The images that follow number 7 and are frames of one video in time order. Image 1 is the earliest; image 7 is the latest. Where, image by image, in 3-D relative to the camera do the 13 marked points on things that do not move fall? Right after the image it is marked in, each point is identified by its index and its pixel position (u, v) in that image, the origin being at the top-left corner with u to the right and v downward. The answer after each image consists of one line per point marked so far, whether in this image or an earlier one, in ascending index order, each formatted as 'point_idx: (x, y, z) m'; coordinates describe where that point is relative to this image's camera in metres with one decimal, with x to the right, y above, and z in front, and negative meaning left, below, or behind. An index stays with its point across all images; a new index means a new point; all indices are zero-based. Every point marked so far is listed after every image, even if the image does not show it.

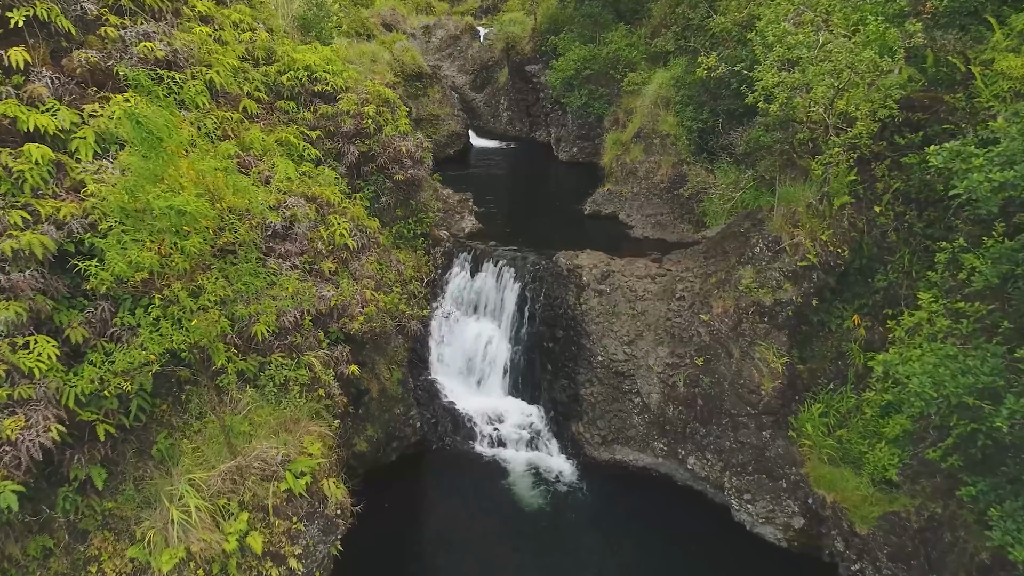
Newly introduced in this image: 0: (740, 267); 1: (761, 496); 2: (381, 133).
0: (+3.6, +0.3, +8.6) m
1: (+3.7, -3.1, +7.9) m
2: (-2.1, +2.4, +8.3) m
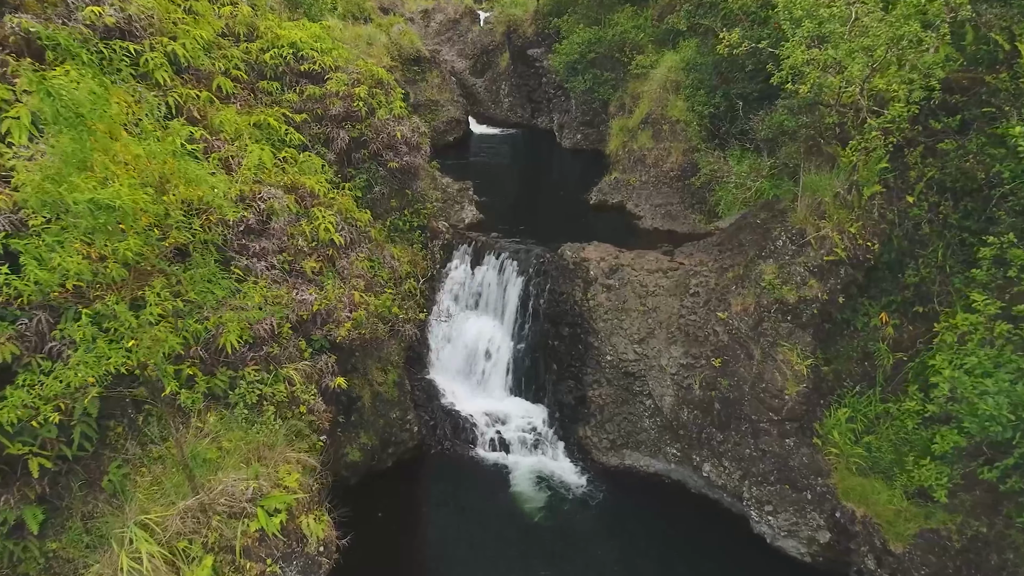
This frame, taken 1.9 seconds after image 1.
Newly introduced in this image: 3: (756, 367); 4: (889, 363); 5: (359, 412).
0: (+3.7, +0.4, +8.0) m
1: (+3.7, -3.0, +7.4) m
2: (-2.0, +2.4, +7.6) m
3: (+3.5, -1.1, +7.6) m
4: (+4.9, -1.0, +7.1) m
5: (-2.2, -1.8, +7.7) m
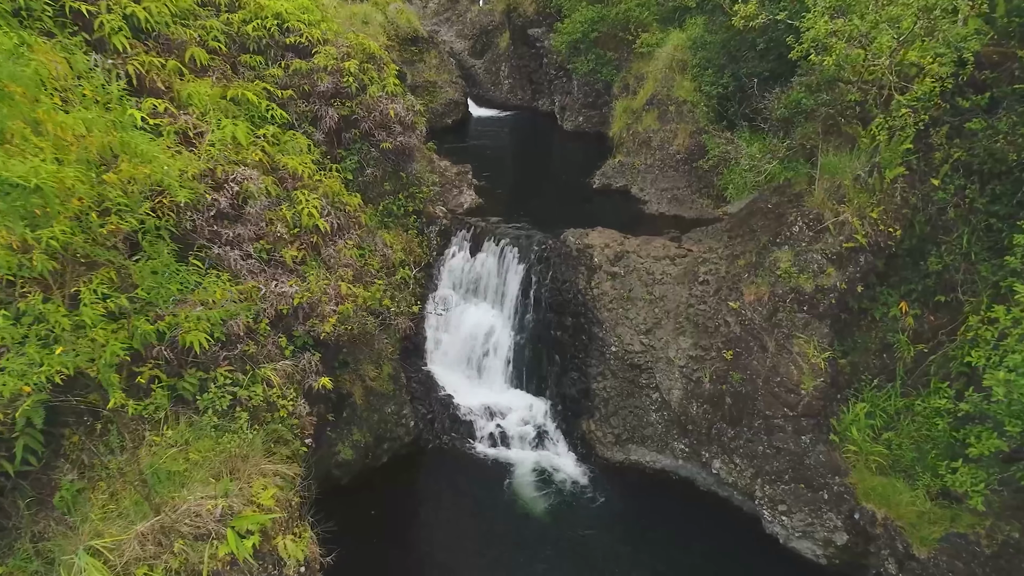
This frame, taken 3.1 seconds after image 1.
0: (+3.7, +0.6, +7.6) m
1: (+3.8, -2.9, +7.0) m
2: (-2.0, +2.6, +7.2) m
3: (+3.5, -1.0, +7.2) m
4: (+4.9, -0.8, +6.7) m
5: (-2.2, -1.7, +7.4) m
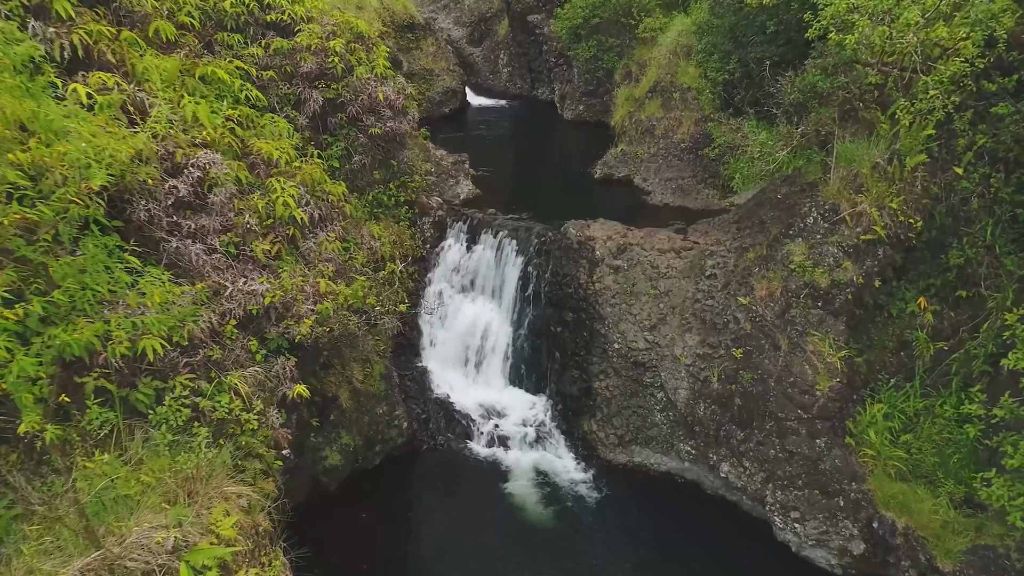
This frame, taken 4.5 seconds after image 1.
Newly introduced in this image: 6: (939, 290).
0: (+3.7, +0.6, +7.2) m
1: (+3.7, -2.8, +6.7) m
2: (-2.0, +2.7, +6.7) m
3: (+3.4, -0.9, +6.8) m
4: (+4.9, -0.8, +6.3) m
5: (-2.3, -1.6, +7.0) m
6: (+5.0, 0.0, +6.3) m
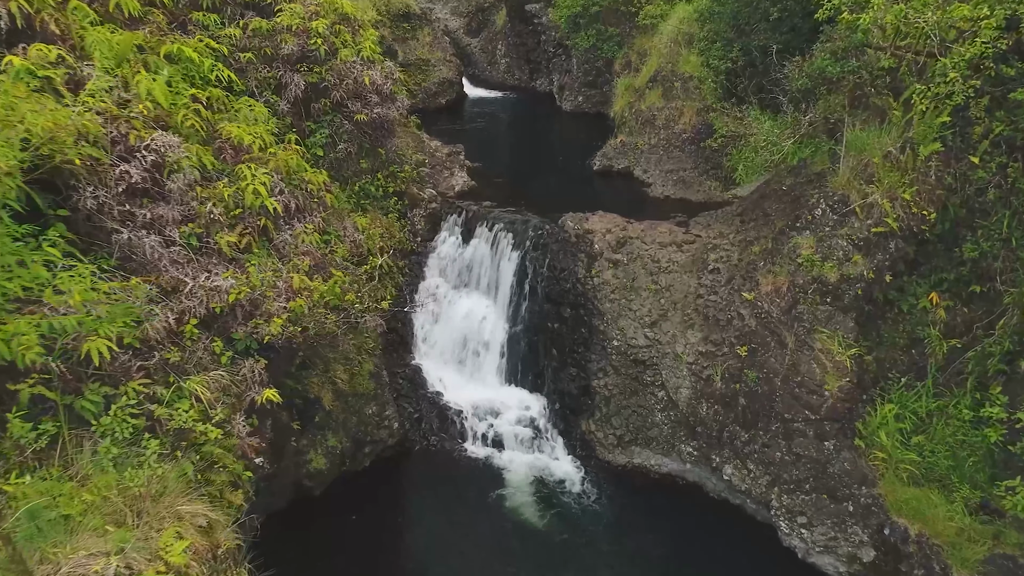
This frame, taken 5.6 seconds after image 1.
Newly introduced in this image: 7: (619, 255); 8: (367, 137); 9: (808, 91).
0: (+3.6, +0.7, +6.9) m
1: (+3.7, -2.8, +6.4) m
2: (-2.1, +2.7, +6.4) m
3: (+3.4, -0.9, +6.5) m
4: (+4.8, -0.7, +6.0) m
5: (-2.3, -1.5, +6.7) m
6: (+5.0, 0.0, +6.0) m
7: (+1.6, +0.5, +8.0) m
8: (-1.8, +1.9, +6.8) m
9: (+4.4, +2.9, +7.9) m
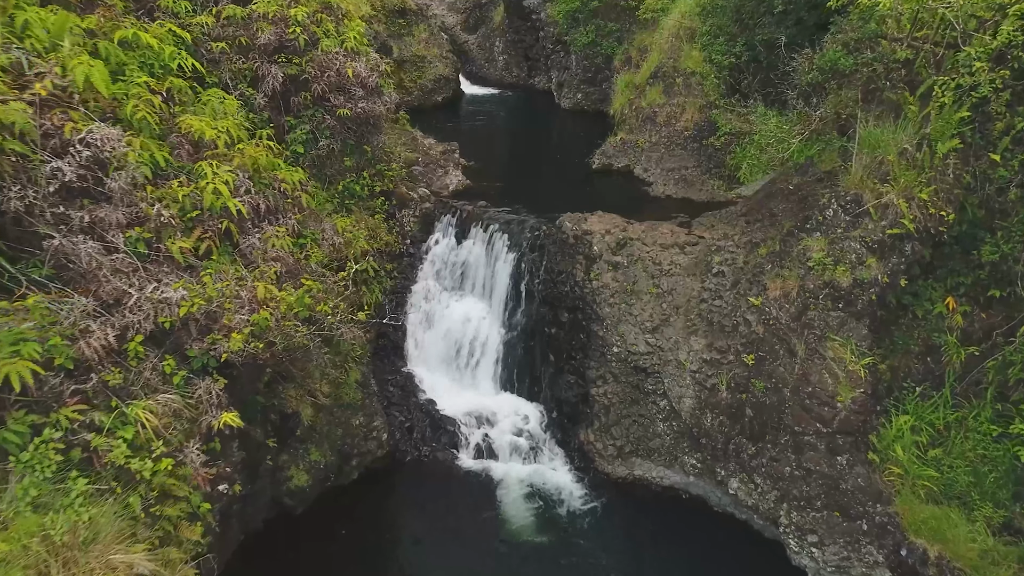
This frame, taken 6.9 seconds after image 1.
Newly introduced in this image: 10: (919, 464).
0: (+3.5, +0.6, +6.5) m
1: (+3.6, -2.8, +6.0) m
2: (-2.2, +2.7, +6.0) m
3: (+3.3, -0.9, +6.2) m
4: (+4.8, -0.8, +5.7) m
5: (-2.4, -1.6, +6.3) m
6: (+4.9, 0.0, +5.6) m
7: (+1.5, +0.4, +7.6) m
8: (-1.9, +1.9, +6.5) m
9: (+4.3, +2.8, +7.6) m
10: (+4.3, -1.9, +5.7) m
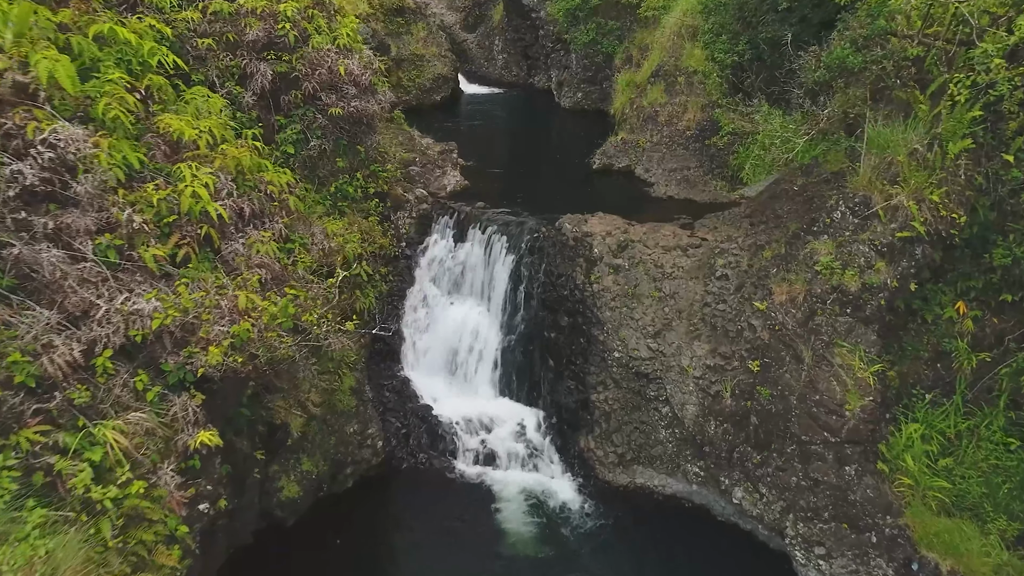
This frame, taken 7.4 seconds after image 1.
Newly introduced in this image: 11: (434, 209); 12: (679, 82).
0: (+3.5, +0.6, +6.3) m
1: (+3.6, -2.9, +5.9) m
2: (-2.2, +2.6, +5.8) m
3: (+3.3, -1.0, +6.0) m
4: (+4.7, -0.8, +5.5) m
5: (-2.4, -1.6, +6.1) m
6: (+4.9, -0.1, +5.5) m
7: (+1.5, +0.4, +7.5) m
8: (-1.9, +1.8, +6.3) m
9: (+4.3, +2.8, +7.4) m
10: (+4.3, -1.9, +5.5) m
11: (-1.3, +1.3, +8.8) m
12: (+3.6, +4.5, +11.7) m
